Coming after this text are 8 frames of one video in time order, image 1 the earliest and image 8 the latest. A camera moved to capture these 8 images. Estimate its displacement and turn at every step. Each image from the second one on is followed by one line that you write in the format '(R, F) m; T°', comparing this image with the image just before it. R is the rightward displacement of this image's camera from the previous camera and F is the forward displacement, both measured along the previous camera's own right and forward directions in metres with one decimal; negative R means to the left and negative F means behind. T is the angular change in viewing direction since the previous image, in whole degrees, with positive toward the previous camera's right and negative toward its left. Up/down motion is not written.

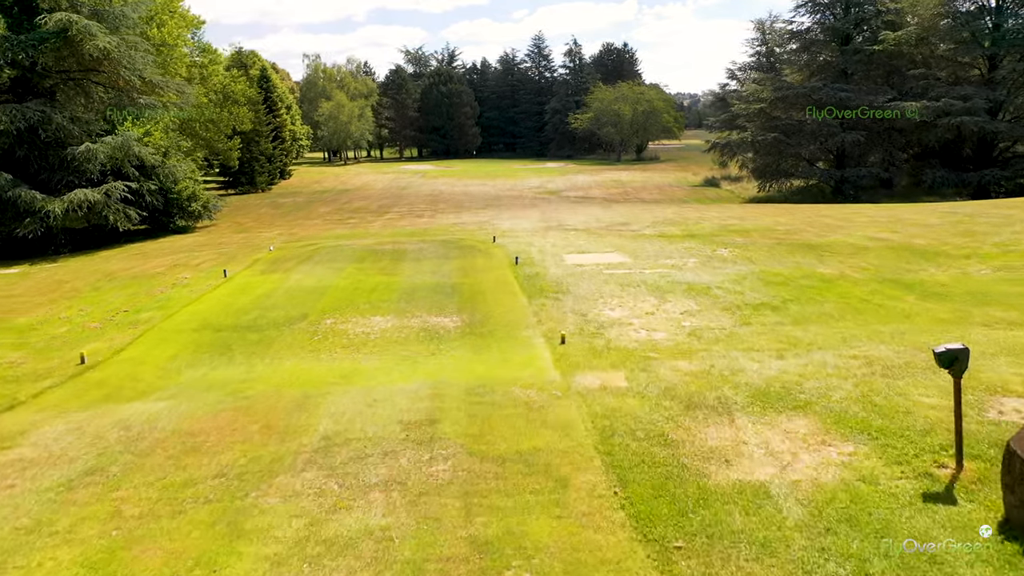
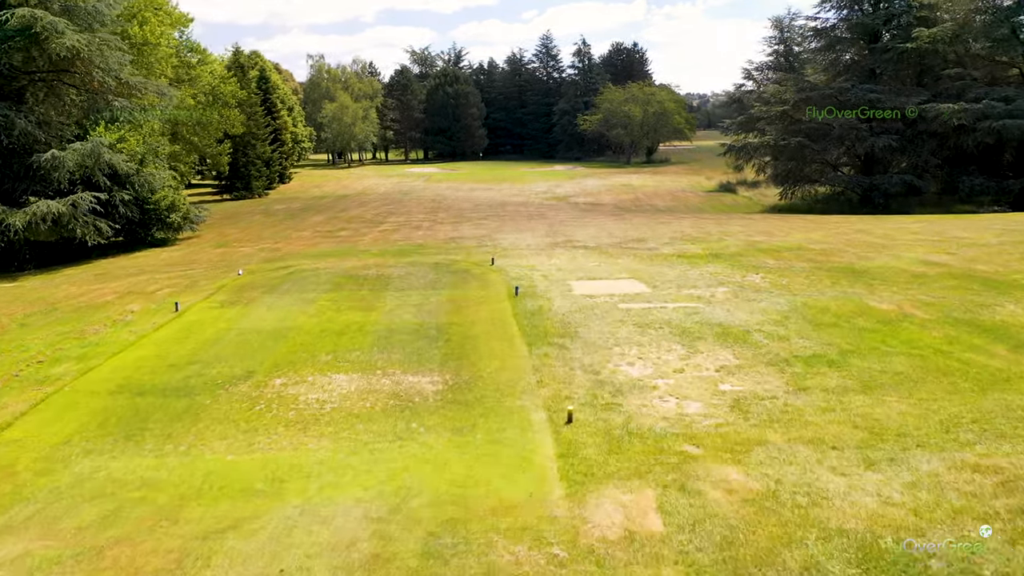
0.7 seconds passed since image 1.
(+0.1, +1.9) m; -1°
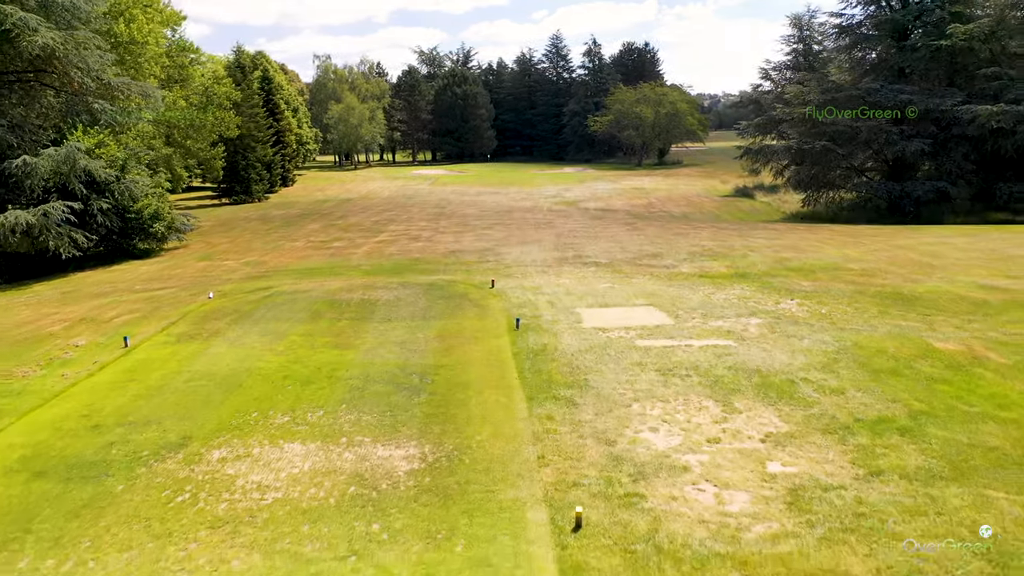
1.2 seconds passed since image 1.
(+0.1, +1.6) m; -1°
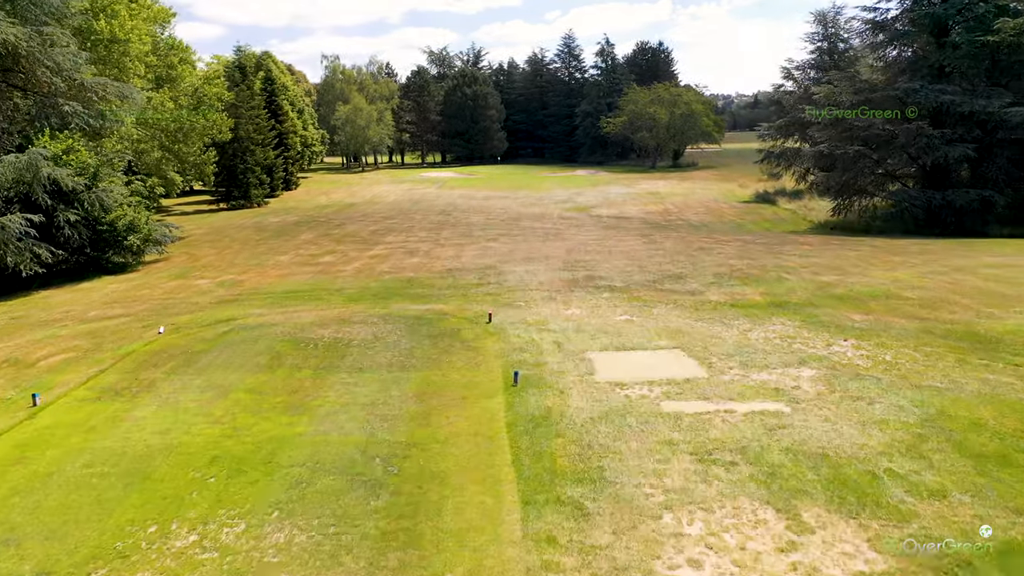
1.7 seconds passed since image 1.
(+0.1, +1.9) m; -1°
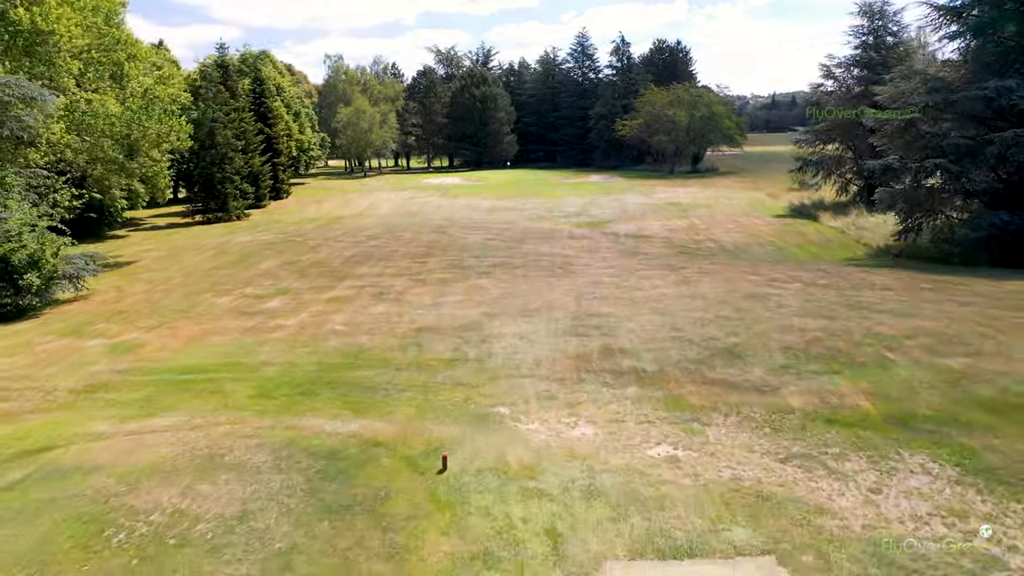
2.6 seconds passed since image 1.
(+0.3, +4.3) m; -1°
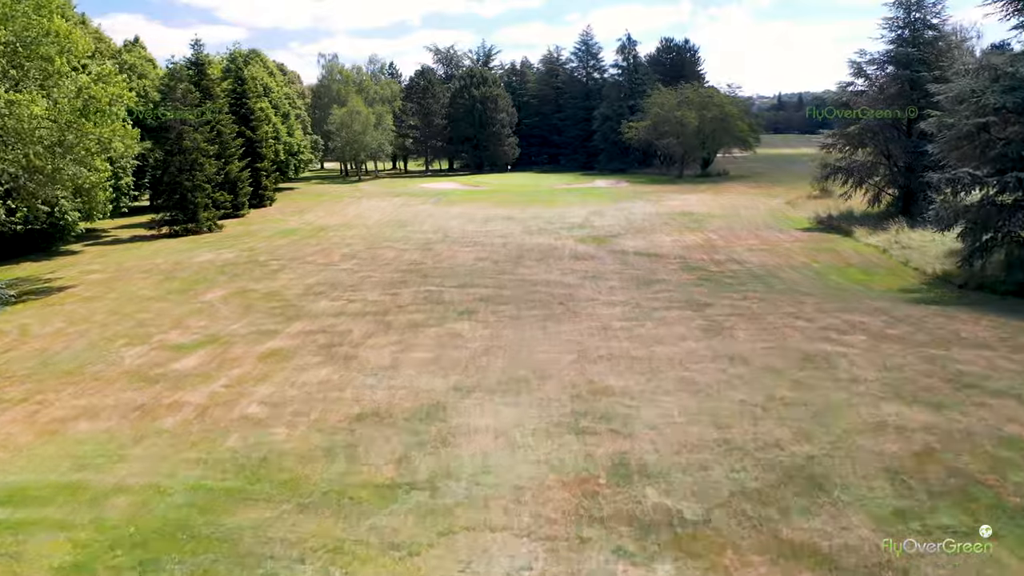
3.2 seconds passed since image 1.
(+0.3, +3.5) m; 0°
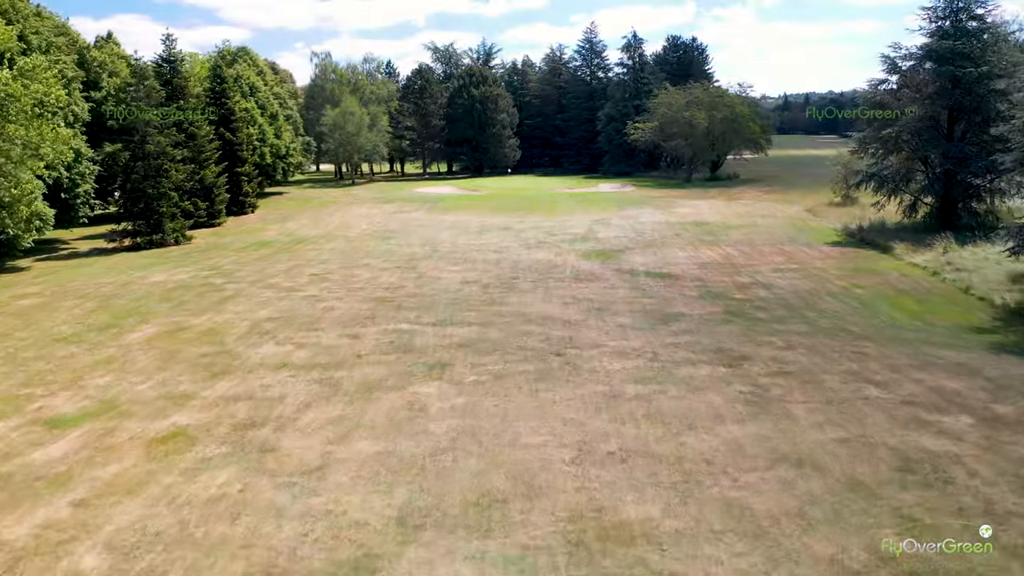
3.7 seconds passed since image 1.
(+0.3, +3.3) m; 0°
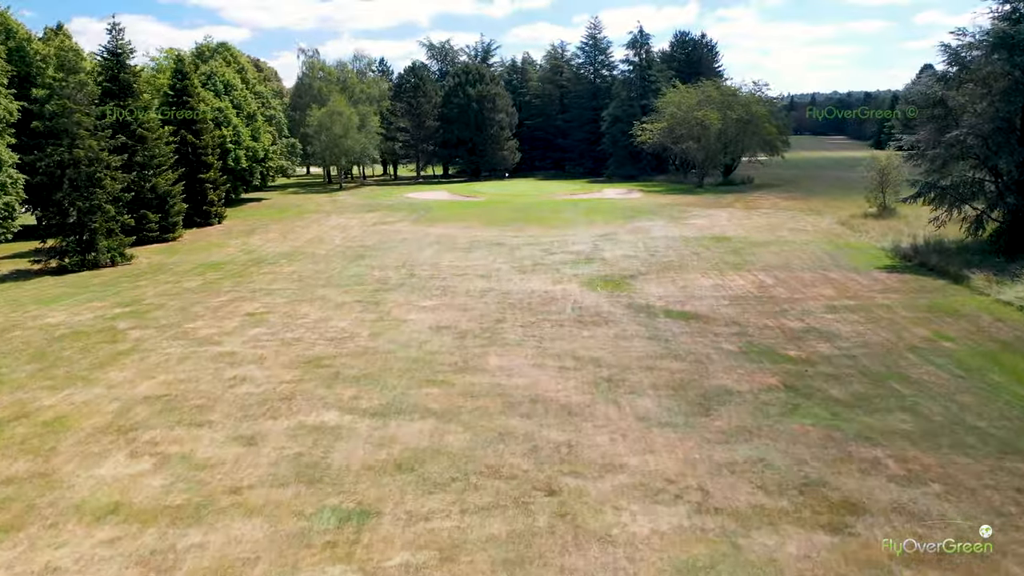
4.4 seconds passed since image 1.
(+0.3, +4.8) m; 0°
